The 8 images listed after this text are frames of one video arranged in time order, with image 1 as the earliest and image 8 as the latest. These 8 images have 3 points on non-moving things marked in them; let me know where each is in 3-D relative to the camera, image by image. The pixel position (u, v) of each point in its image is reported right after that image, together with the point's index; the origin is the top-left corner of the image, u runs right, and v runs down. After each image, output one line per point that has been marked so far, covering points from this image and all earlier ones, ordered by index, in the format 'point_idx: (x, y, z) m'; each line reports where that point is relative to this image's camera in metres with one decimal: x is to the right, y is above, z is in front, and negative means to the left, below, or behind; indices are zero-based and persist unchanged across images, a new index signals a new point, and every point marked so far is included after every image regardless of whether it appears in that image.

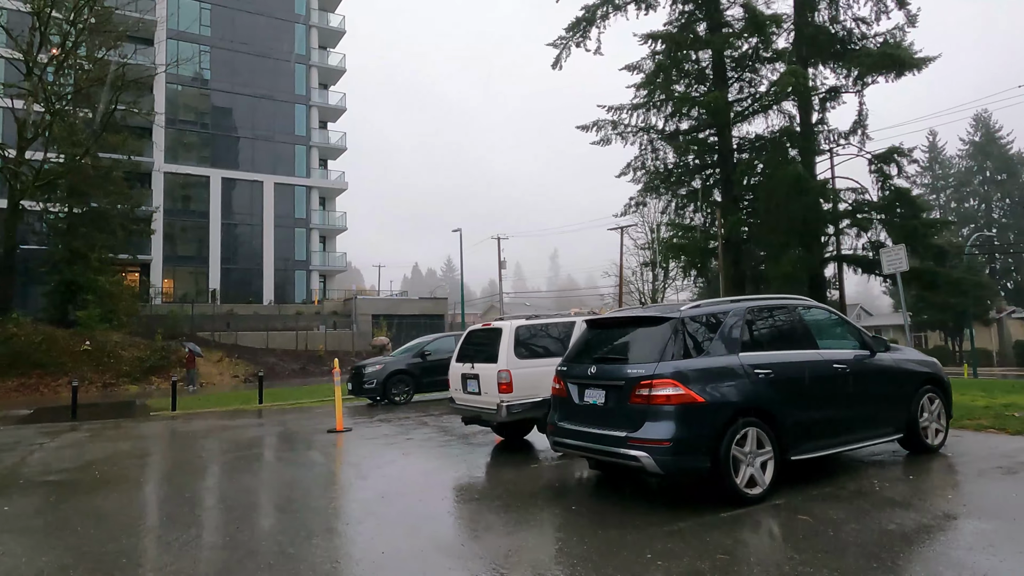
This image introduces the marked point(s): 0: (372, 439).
0: (-1.8, -2.0, +8.8) m
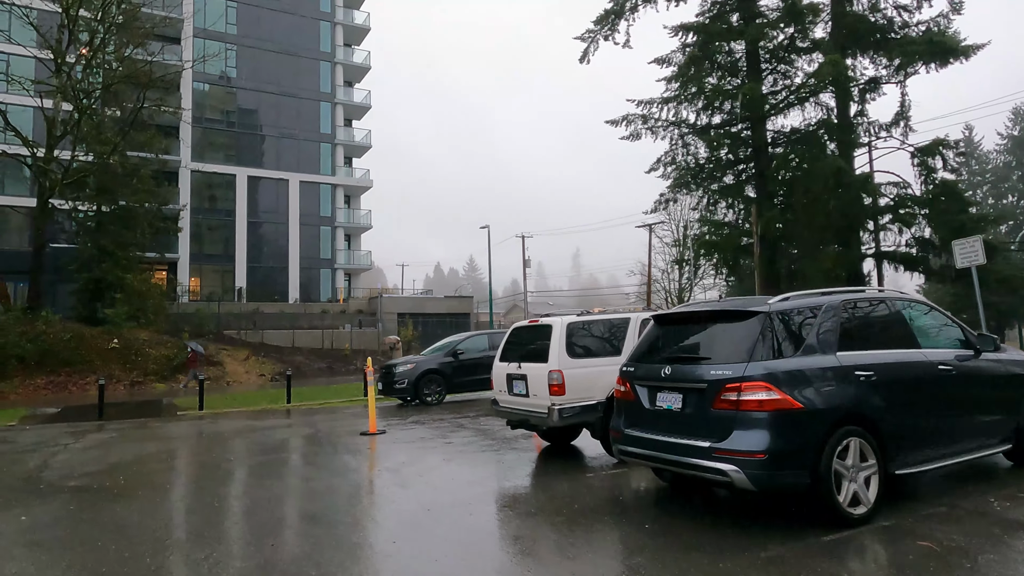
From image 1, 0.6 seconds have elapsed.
0: (-1.3, -1.9, +8.4) m
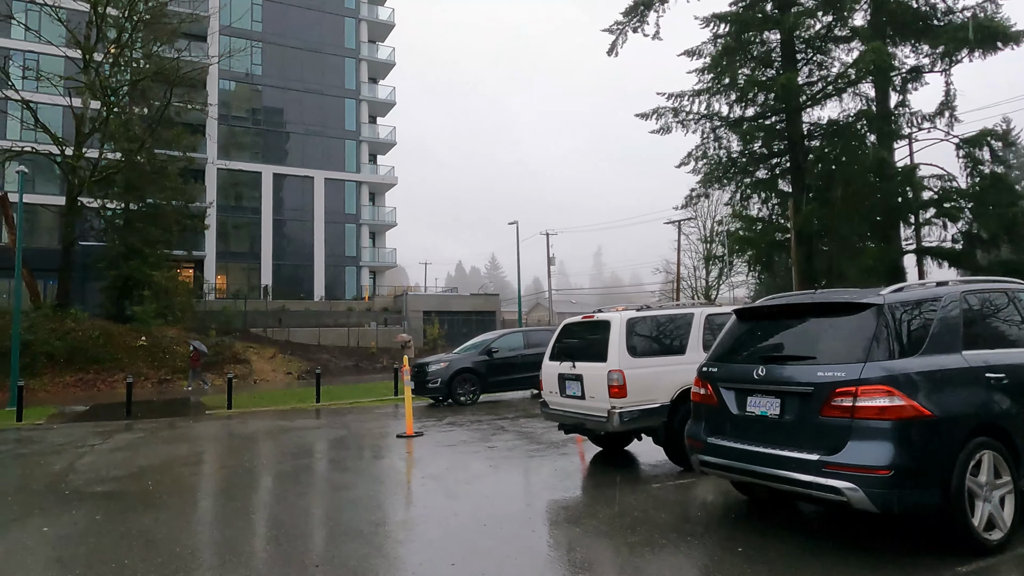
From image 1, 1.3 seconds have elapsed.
0: (-0.7, -1.9, +7.9) m
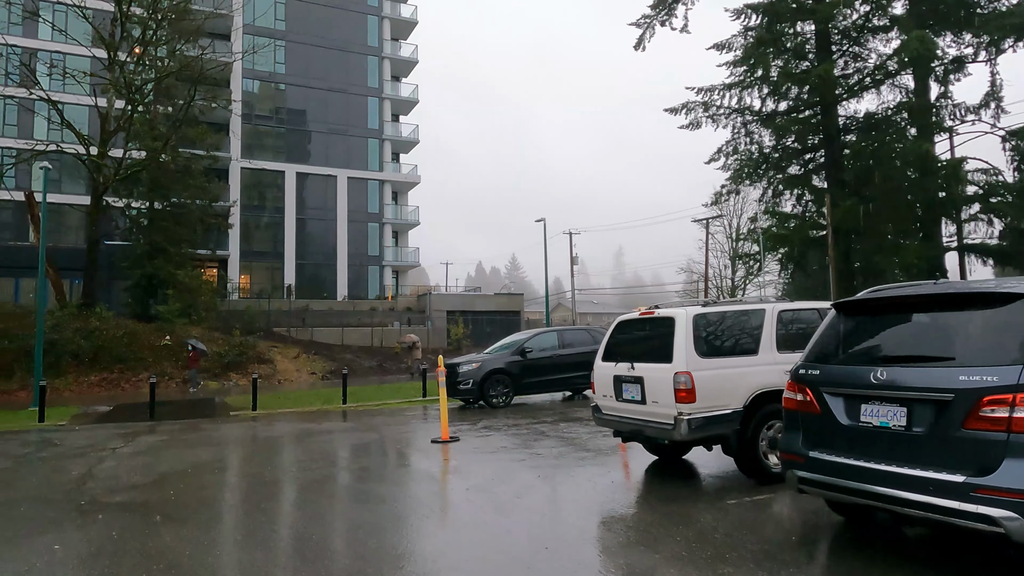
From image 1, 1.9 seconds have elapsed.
0: (-0.3, -1.8, +7.4) m
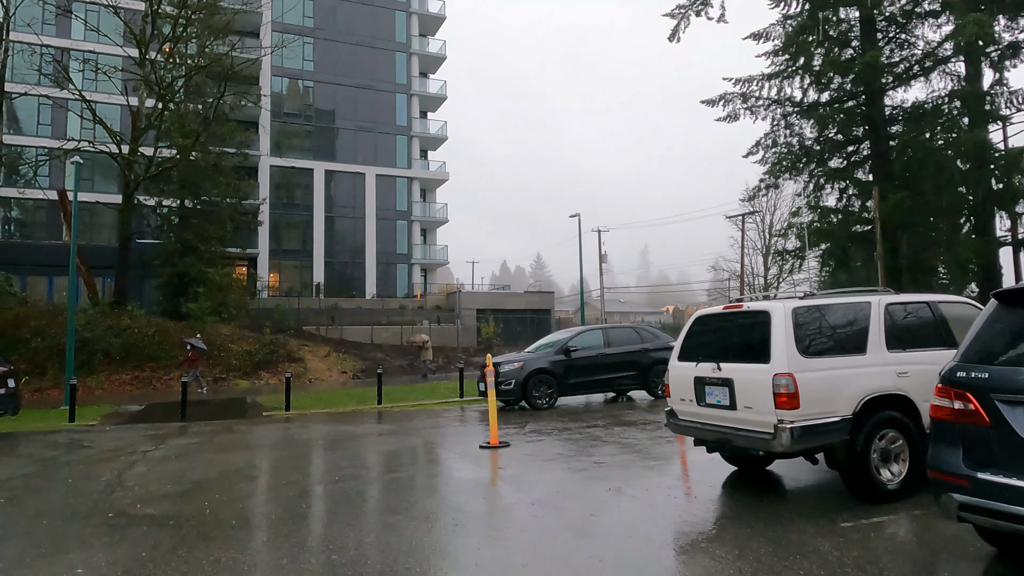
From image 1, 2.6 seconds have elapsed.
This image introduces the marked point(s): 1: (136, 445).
0: (+0.3, -1.8, +6.8) m
1: (-4.7, -2.0, +8.3) m
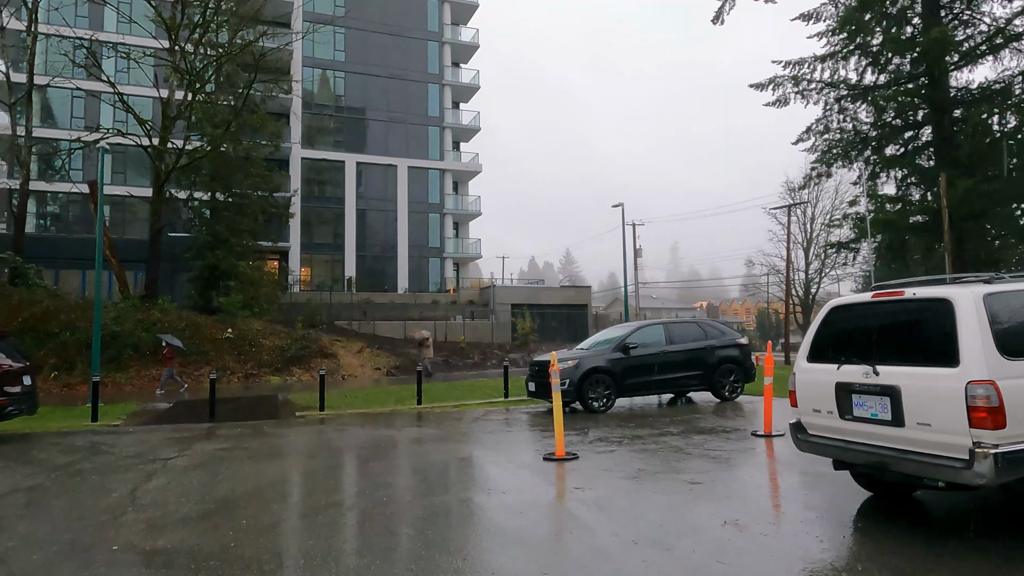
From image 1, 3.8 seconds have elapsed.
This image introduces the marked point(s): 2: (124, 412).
0: (+1.0, -1.6, +5.7) m
1: (-4.0, -1.8, +7.5) m
2: (-7.1, -2.3, +12.1) m
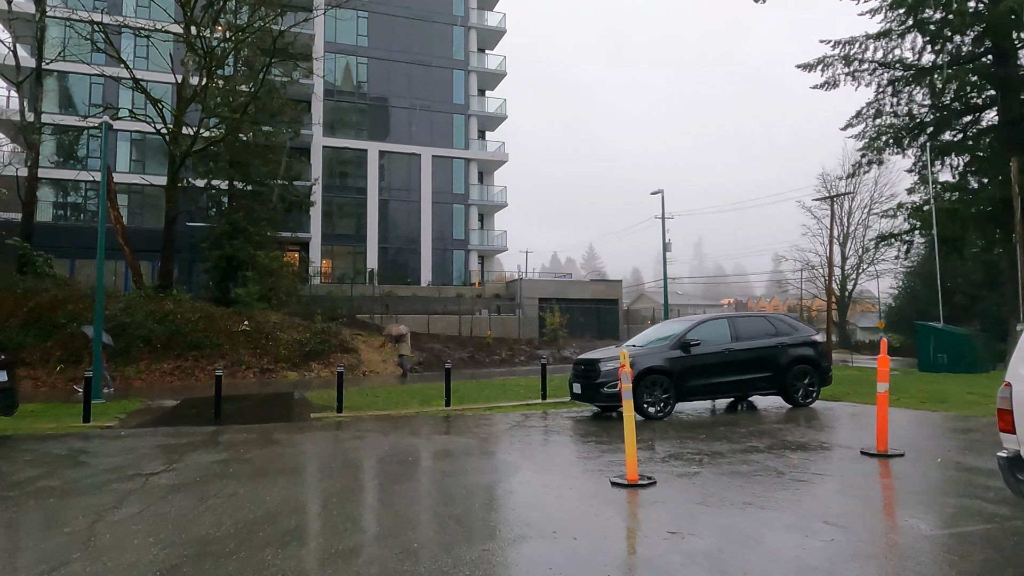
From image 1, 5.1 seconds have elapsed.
0: (+1.4, -1.5, +4.4) m
1: (-3.5, -1.7, +6.3) m
2: (-6.4, -2.0, +11.0) m
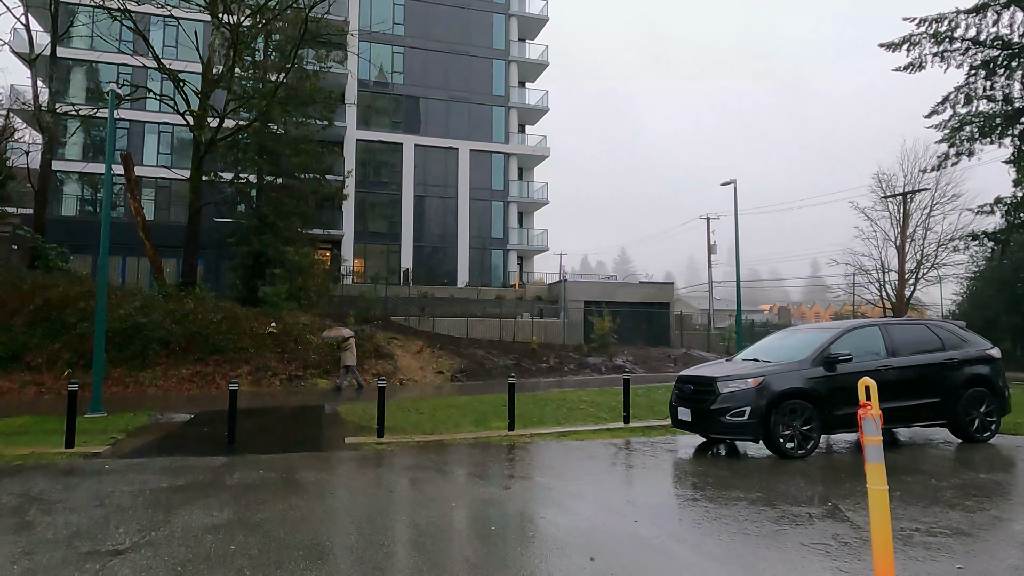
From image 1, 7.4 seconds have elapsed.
0: (+2.2, -1.4, +2.3) m
1: (-2.7, -1.6, +4.4) m
2: (-5.4, -2.0, +9.3) m
